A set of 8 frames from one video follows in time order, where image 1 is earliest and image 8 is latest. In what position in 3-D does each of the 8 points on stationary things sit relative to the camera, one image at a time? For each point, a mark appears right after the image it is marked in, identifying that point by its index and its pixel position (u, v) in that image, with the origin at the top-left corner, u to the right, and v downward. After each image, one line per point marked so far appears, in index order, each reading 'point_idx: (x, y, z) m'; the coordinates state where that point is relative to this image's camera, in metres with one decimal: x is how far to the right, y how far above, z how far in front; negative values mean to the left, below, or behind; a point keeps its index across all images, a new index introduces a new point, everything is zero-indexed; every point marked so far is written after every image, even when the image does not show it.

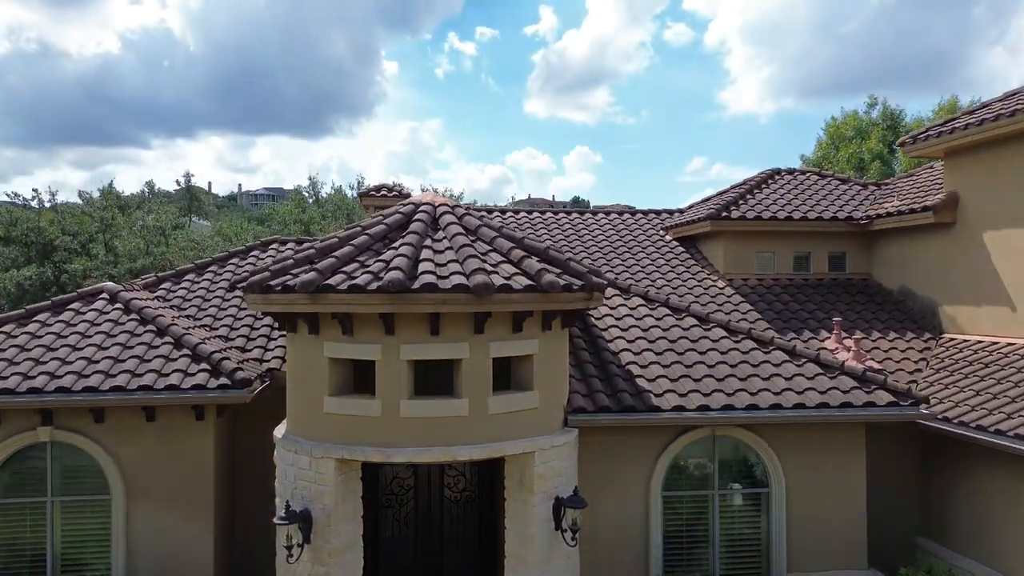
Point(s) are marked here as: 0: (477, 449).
0: (-0.4, -1.7, +7.9) m
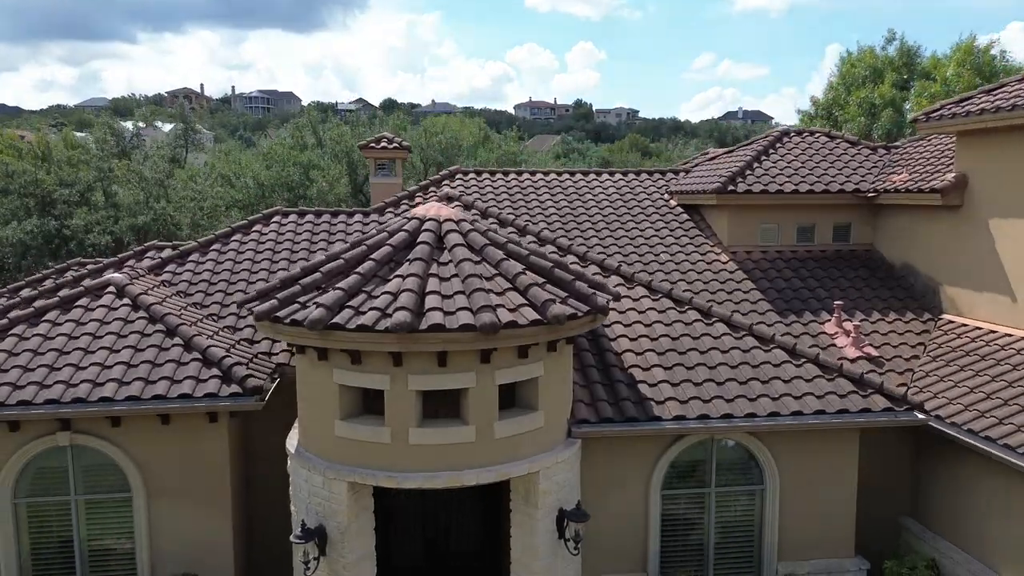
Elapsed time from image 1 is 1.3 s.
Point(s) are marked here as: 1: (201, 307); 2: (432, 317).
0: (-0.3, -2.1, +8.2) m
1: (-5.1, -0.3, +12.2) m
2: (-0.8, -0.3, +7.6) m
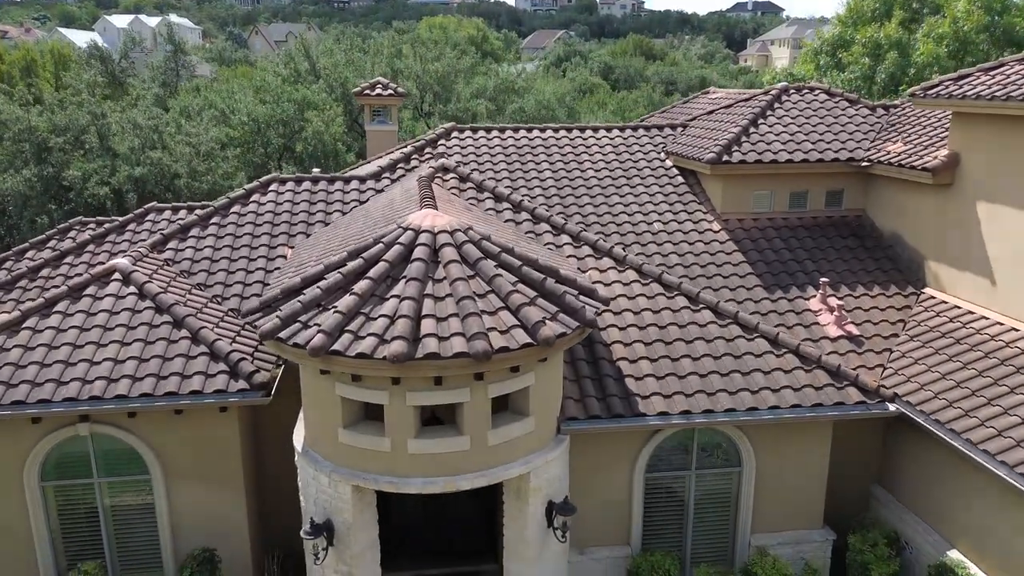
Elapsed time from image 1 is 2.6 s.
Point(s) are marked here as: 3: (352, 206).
0: (-0.4, -2.3, +8.9) m
1: (-5.2, 0.0, +12.6) m
2: (-0.9, -0.6, +8.0) m
3: (-3.2, +1.6, +14.8) m
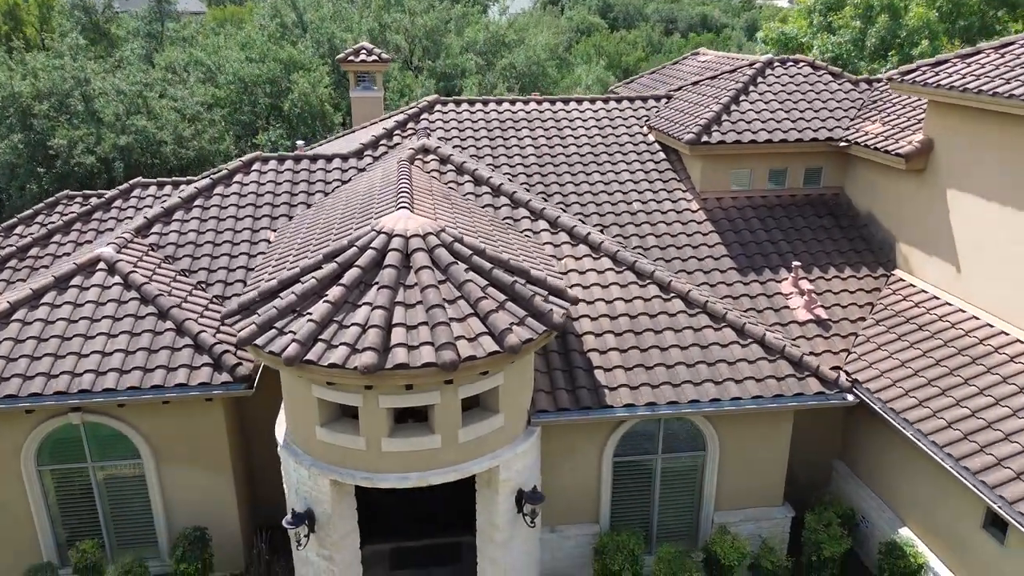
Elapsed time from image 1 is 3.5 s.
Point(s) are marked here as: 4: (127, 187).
0: (-0.8, -2.3, +9.4) m
1: (-5.6, +0.2, +12.9) m
2: (-1.3, -0.8, +8.4) m
3: (-3.6, +2.1, +15.0) m
4: (-8.6, +2.3, +16.5) m
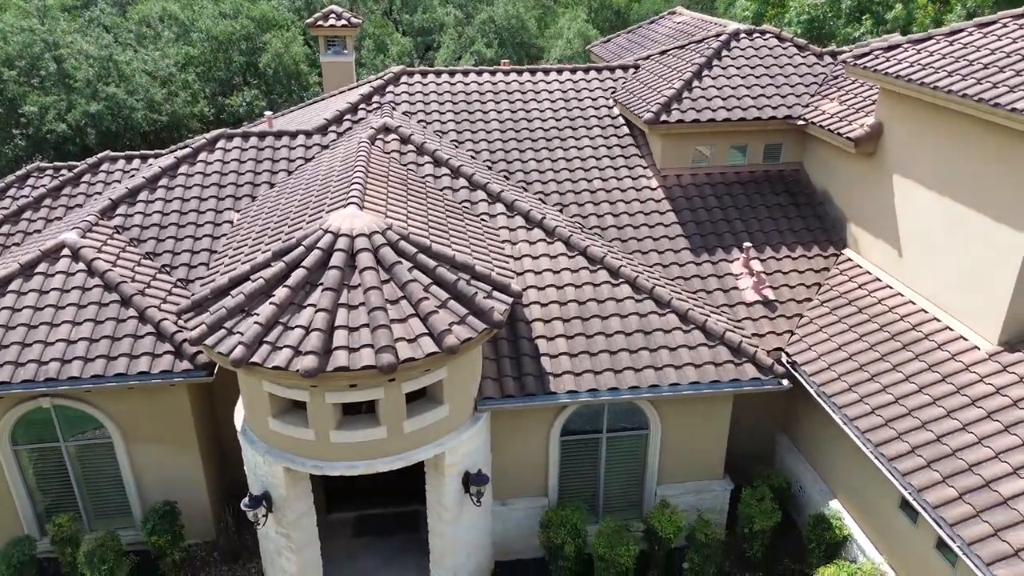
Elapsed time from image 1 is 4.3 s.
0: (-1.6, -2.3, +10.0) m
1: (-6.4, +0.5, +13.3) m
2: (-2.1, -0.8, +8.8) m
3: (-4.4, +2.5, +15.2) m
4: (-9.4, +2.9, +16.7) m
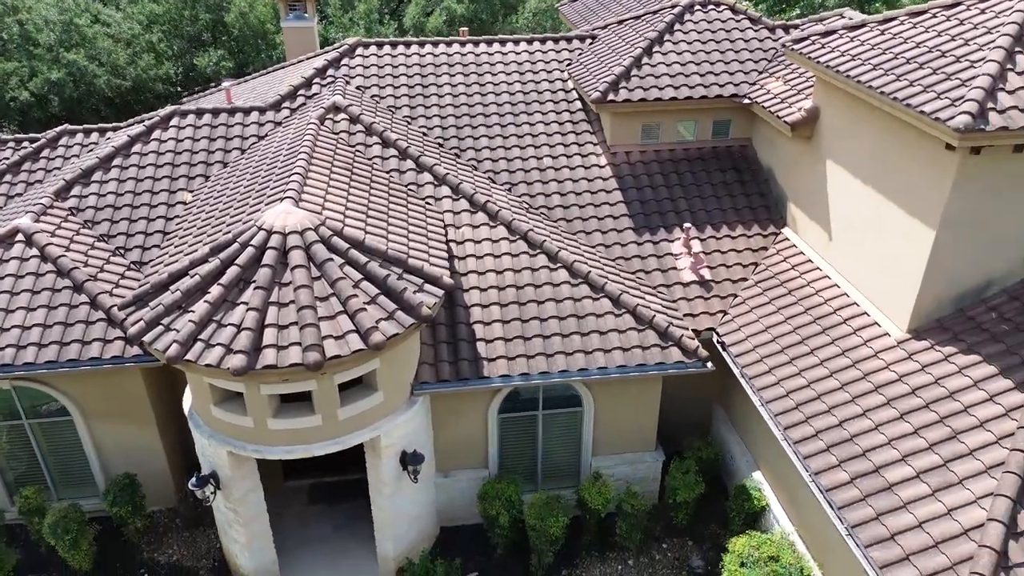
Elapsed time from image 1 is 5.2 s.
0: (-2.6, -2.3, +10.6) m
1: (-7.4, +0.9, +13.6) m
2: (-3.1, -0.9, +9.4) m
3: (-5.4, +3.0, +15.4) m
4: (-10.4, +3.5, +16.8) m
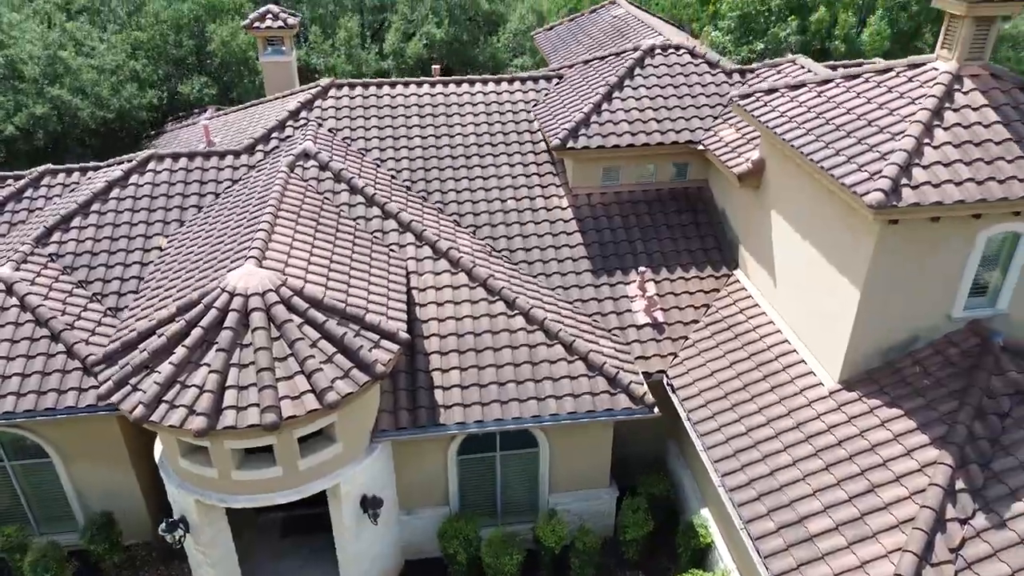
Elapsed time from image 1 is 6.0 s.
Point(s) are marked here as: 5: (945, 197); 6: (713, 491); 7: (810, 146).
0: (-3.3, -3.1, +11.2) m
1: (-8.2, 0.0, +14.3) m
2: (-3.8, -1.7, +10.0) m
3: (-6.2, +2.2, +16.0) m
4: (-11.2, +2.6, +17.4) m
5: (+5.7, +1.2, +9.8) m
6: (+3.6, -3.6, +13.2) m
7: (+4.6, +2.2, +11.5) m
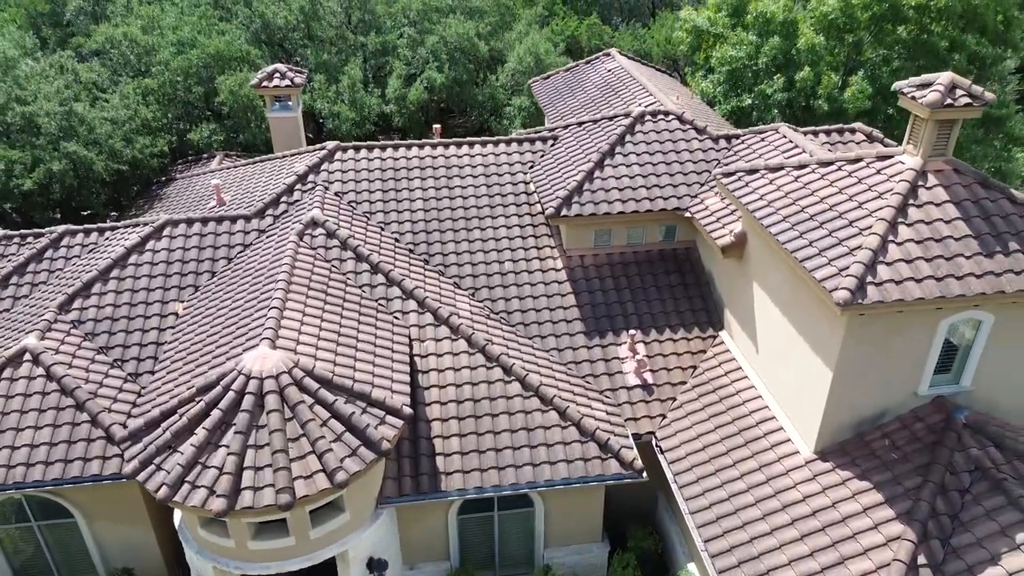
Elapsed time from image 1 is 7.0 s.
0: (-3.4, -4.5, +12.1) m
1: (-8.2, -1.3, +15.1) m
2: (-3.9, -3.1, +10.8) m
3: (-6.2, +0.8, +16.8) m
4: (-11.2, +1.3, +18.3) m
5: (+5.7, -0.1, +10.7) m
6: (+3.5, -4.9, +14.0) m
7: (+4.6, +0.9, +12.3) m
